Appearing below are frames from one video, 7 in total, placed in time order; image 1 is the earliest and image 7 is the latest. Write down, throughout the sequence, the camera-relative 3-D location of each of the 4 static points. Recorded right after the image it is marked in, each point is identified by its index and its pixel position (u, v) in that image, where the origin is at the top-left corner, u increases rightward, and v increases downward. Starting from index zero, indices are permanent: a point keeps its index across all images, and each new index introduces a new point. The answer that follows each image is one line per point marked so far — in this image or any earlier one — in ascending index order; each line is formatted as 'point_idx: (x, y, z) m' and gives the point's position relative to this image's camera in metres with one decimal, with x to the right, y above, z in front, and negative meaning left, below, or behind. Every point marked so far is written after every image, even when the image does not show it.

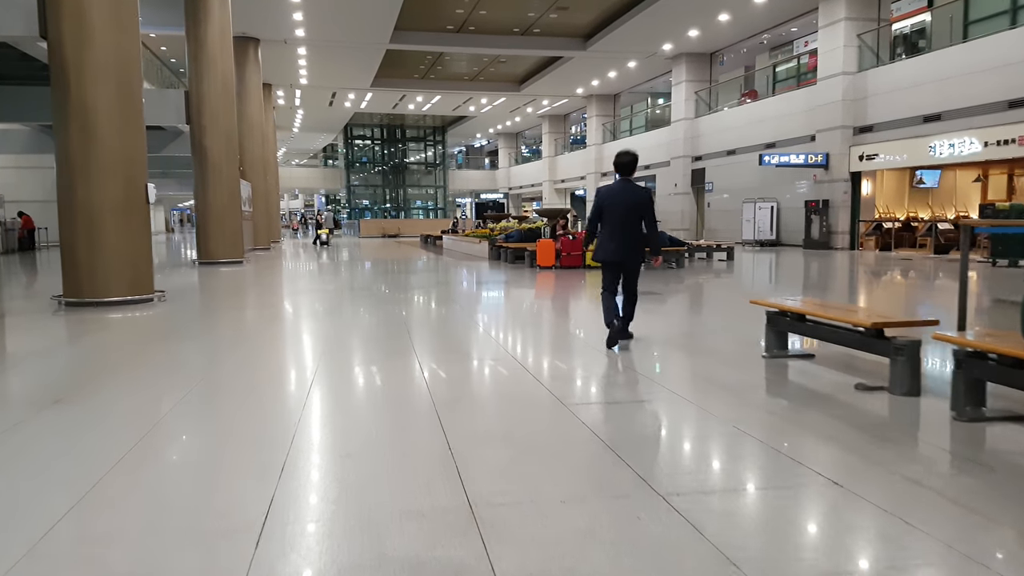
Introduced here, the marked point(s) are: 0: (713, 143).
0: (+4.7, +3.3, +18.4) m
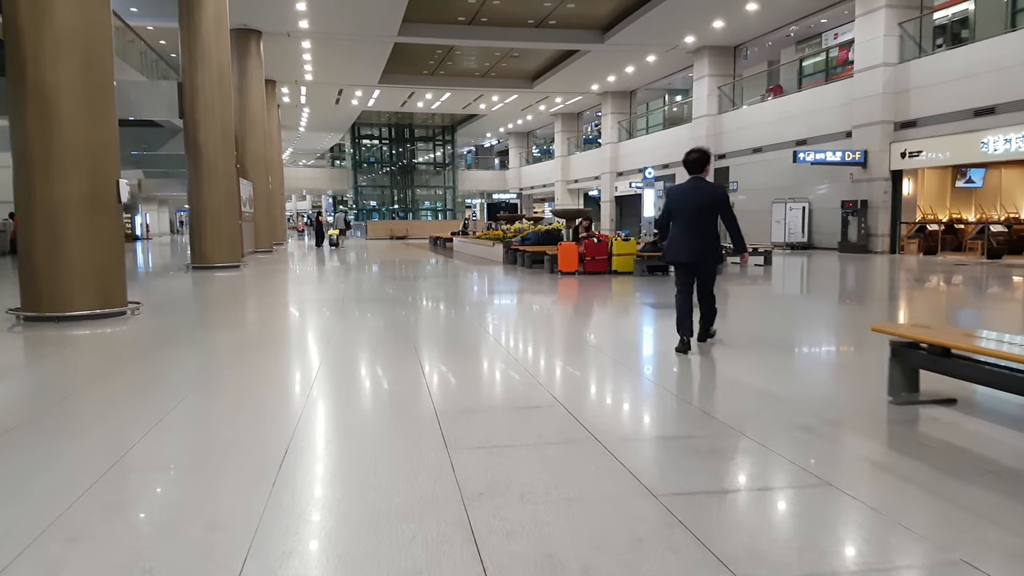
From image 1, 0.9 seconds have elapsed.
0: (+5.0, +3.2, +17.6) m
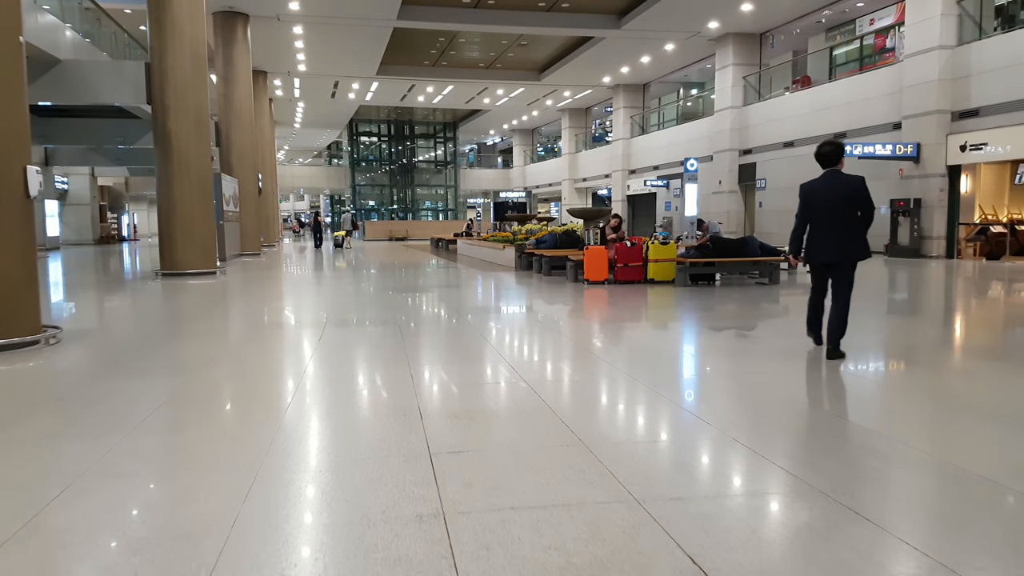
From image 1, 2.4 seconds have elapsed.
0: (+5.1, +3.1, +16.4) m
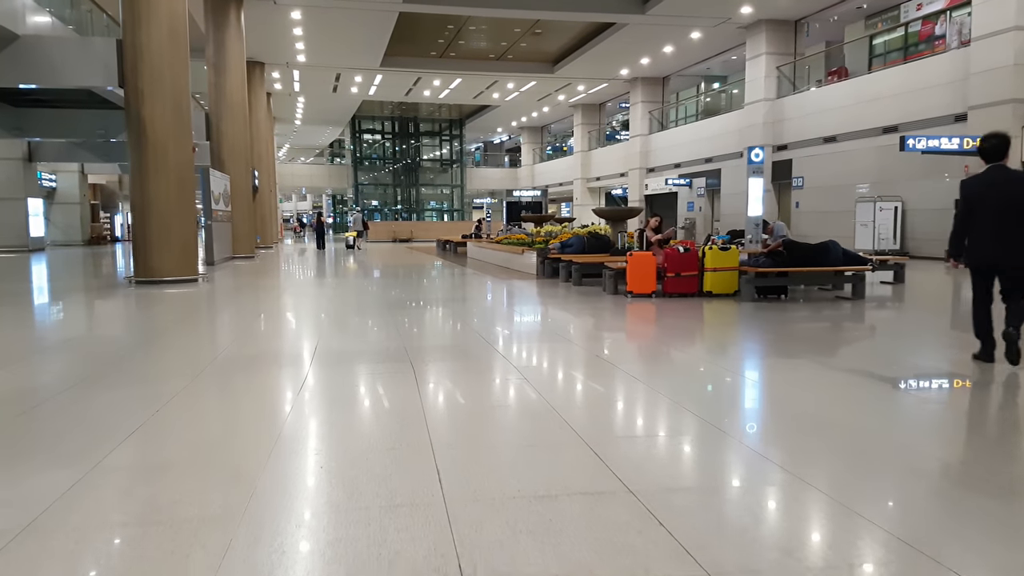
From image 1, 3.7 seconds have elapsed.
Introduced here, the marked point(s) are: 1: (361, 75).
0: (+5.4, +3.0, +15.3) m
1: (-3.6, +5.0, +19.3) m
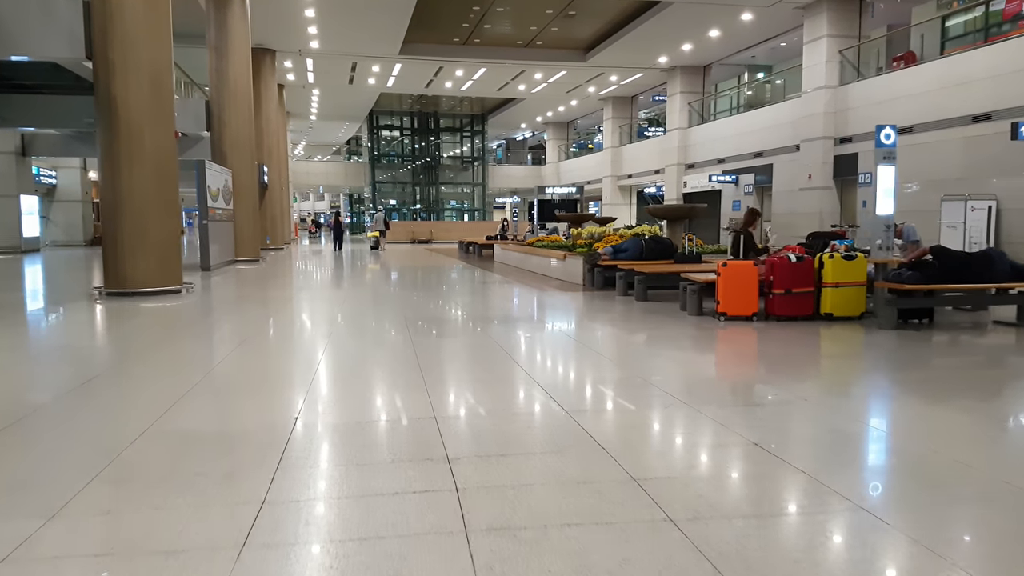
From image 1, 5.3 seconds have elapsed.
0: (+5.9, +2.8, +13.9) m
1: (-2.9, +5.0, +18.0) m
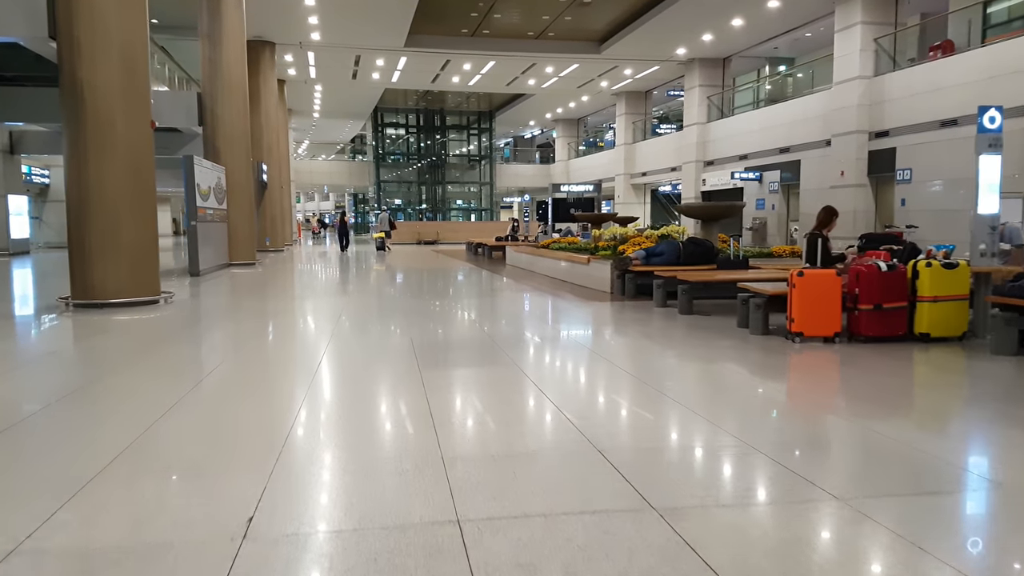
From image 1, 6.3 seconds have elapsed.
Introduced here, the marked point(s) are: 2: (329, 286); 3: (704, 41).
0: (+6.1, +2.8, +13.1) m
1: (-2.7, +4.9, +17.3) m
2: (-2.4, 0.0, +10.4) m
3: (+3.7, +4.8, +15.9) m
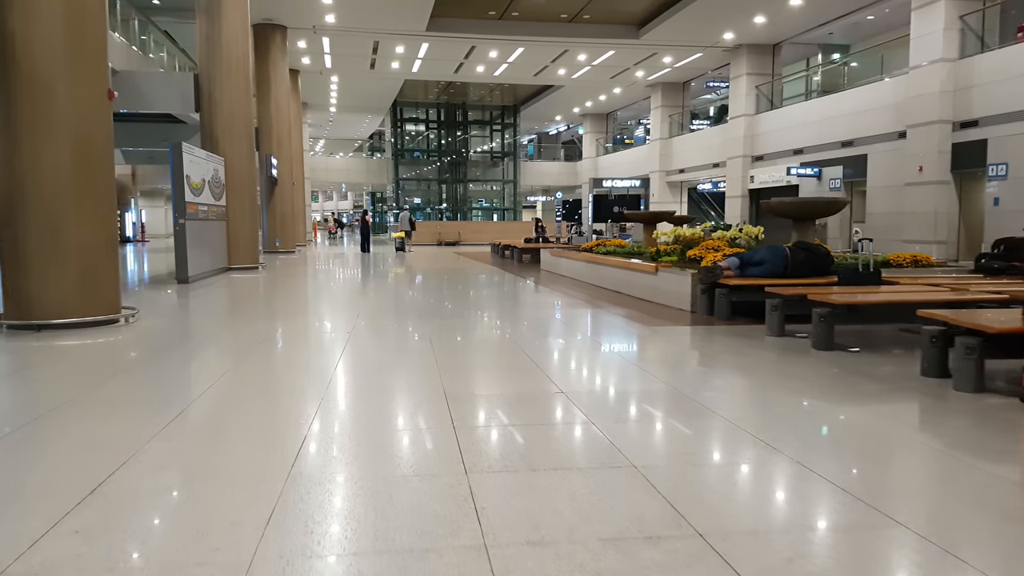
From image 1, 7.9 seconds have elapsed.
0: (+6.6, +2.6, +11.7) m
1: (-2.2, +4.8, +16.1) m
2: (-2.0, -0.1, +9.2) m
3: (+4.2, +4.7, +14.5) m
